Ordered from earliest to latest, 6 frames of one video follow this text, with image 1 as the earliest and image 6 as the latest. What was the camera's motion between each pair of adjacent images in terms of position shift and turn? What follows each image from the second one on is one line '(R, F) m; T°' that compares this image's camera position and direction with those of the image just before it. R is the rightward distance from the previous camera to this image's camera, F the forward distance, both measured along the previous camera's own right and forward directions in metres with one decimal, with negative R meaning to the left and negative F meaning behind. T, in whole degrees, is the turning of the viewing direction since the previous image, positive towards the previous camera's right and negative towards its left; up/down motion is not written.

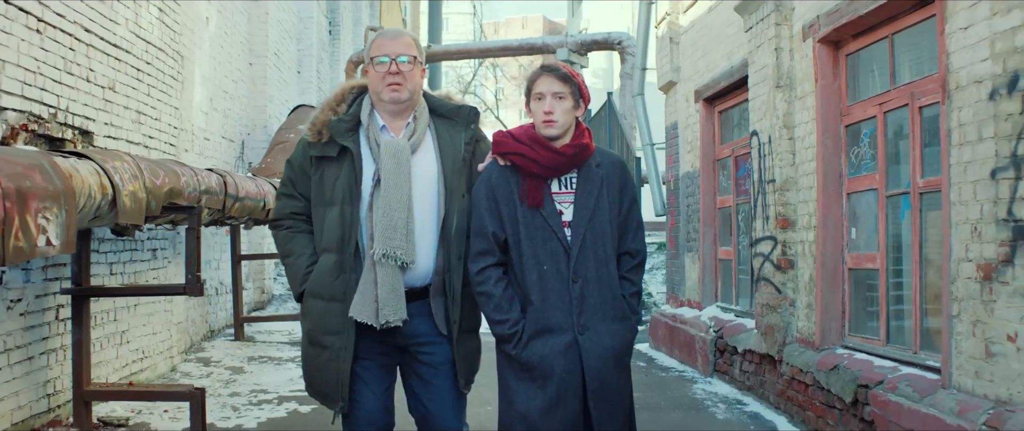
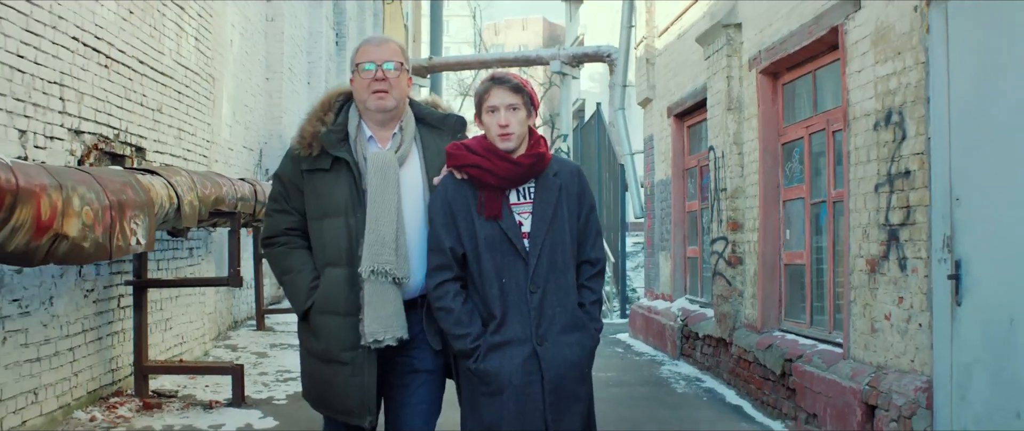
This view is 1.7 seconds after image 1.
(+0.1, -0.9) m; 0°
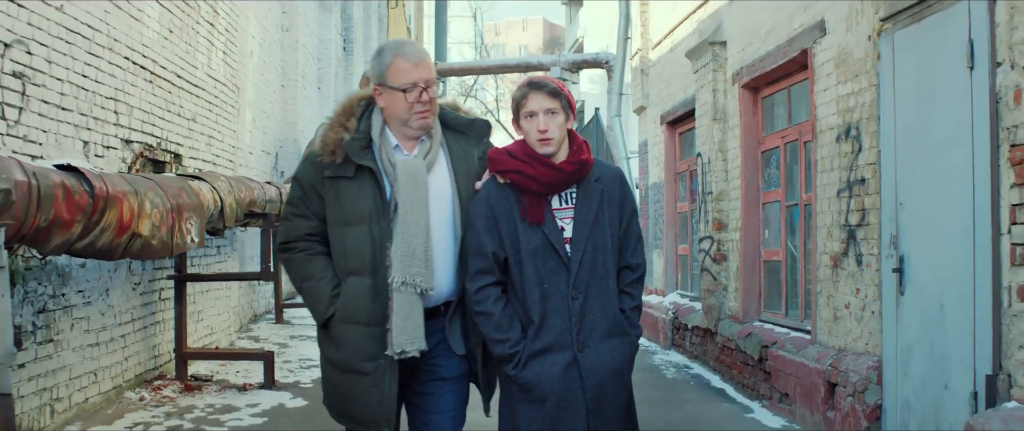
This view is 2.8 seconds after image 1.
(0.0, -0.6) m; 0°
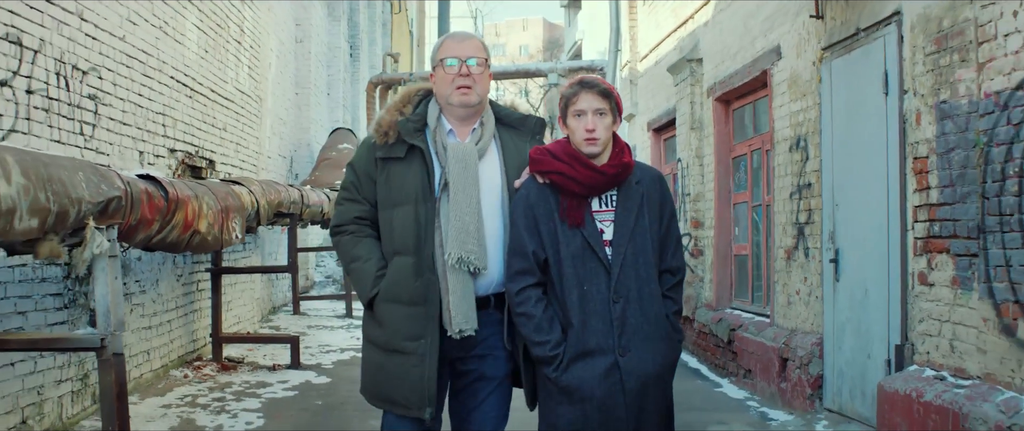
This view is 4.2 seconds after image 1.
(0.0, -0.8) m; 0°
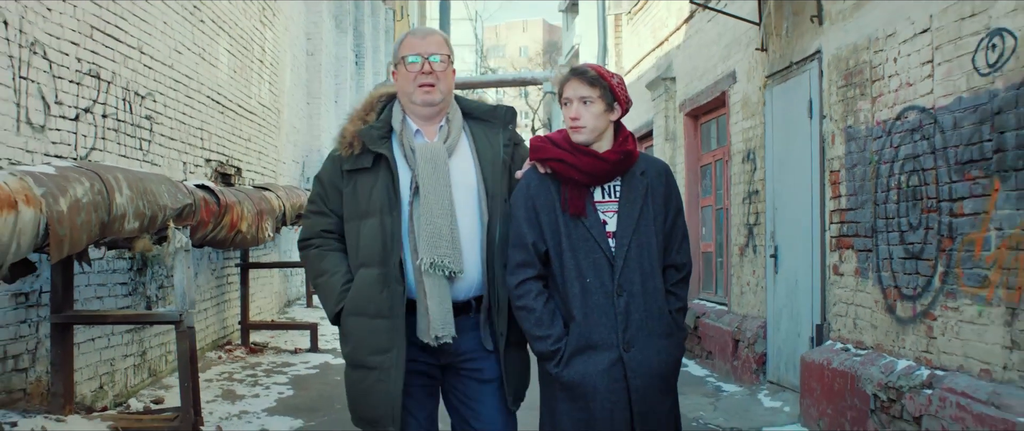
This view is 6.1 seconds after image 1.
(+0.1, -1.0) m; 0°
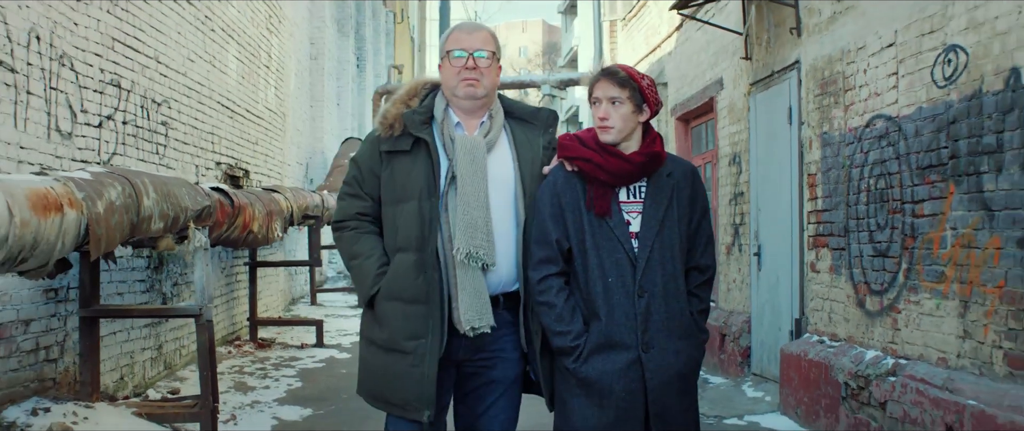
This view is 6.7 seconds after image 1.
(0.0, -0.3) m; 0°
